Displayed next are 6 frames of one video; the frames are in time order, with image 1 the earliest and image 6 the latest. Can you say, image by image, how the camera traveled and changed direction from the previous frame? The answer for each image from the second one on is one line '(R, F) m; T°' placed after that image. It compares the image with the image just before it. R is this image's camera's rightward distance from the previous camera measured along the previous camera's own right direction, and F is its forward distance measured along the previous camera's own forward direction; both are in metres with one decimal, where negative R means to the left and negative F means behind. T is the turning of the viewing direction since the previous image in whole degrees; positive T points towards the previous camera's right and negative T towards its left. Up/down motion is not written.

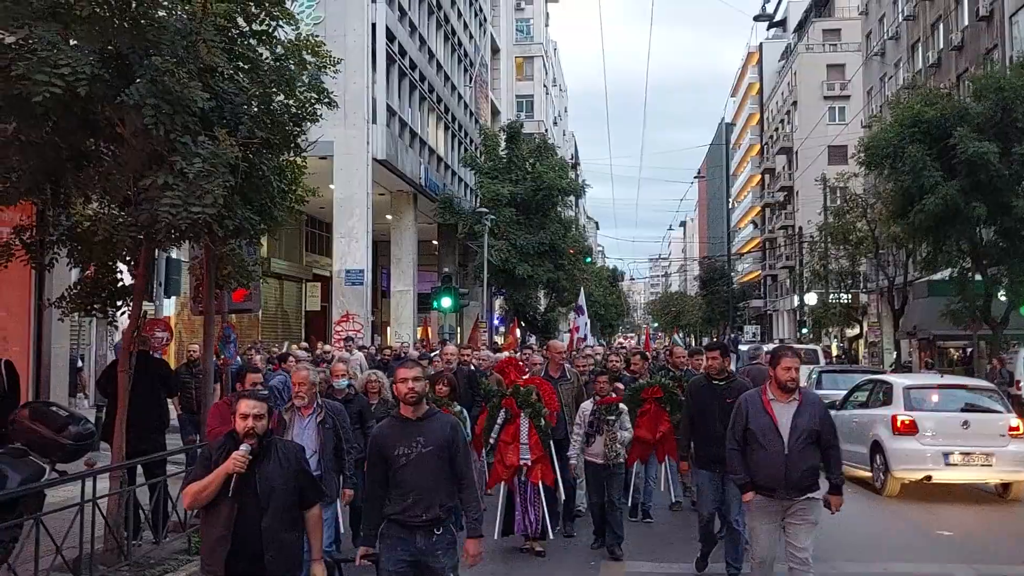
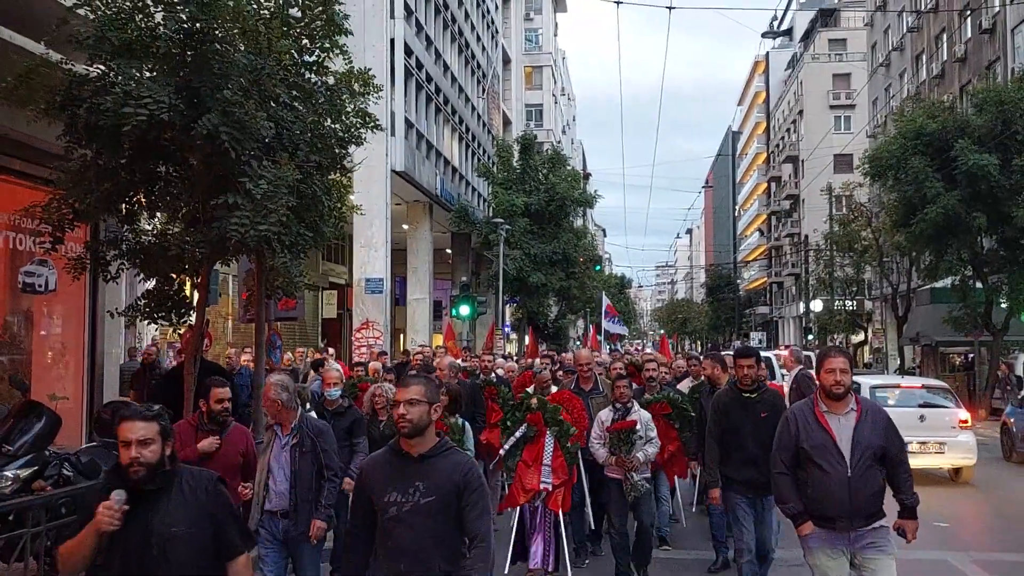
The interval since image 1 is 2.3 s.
(-0.3, -0.8) m; 0°
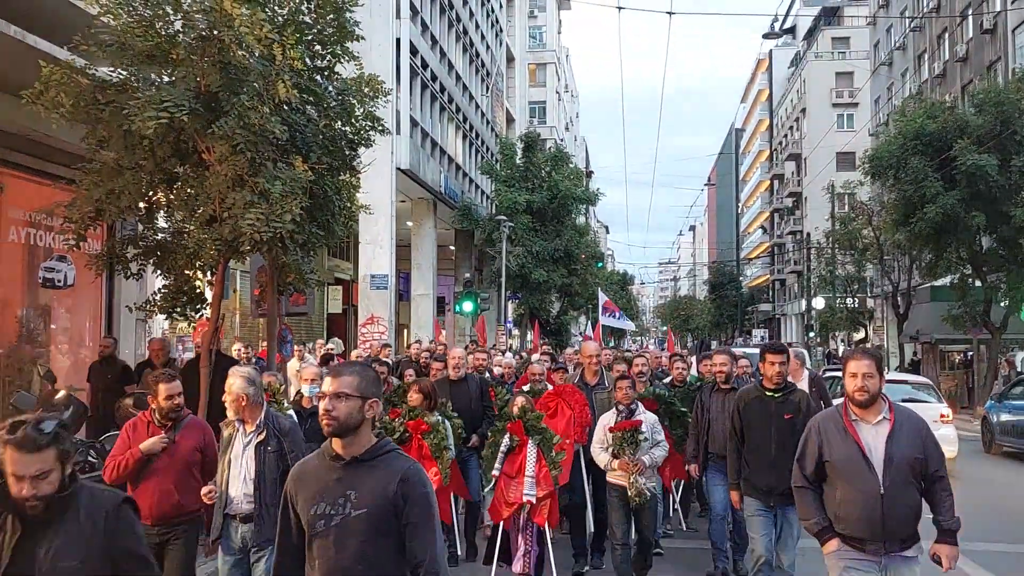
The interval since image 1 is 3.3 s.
(0.0, -0.3) m; 0°
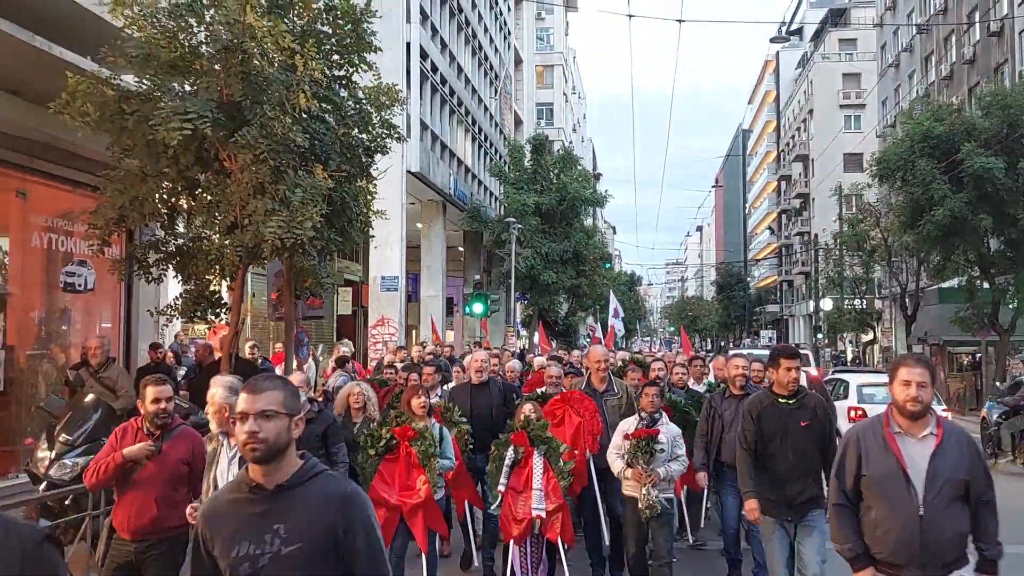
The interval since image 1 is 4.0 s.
(-0.1, -0.2) m; 0°
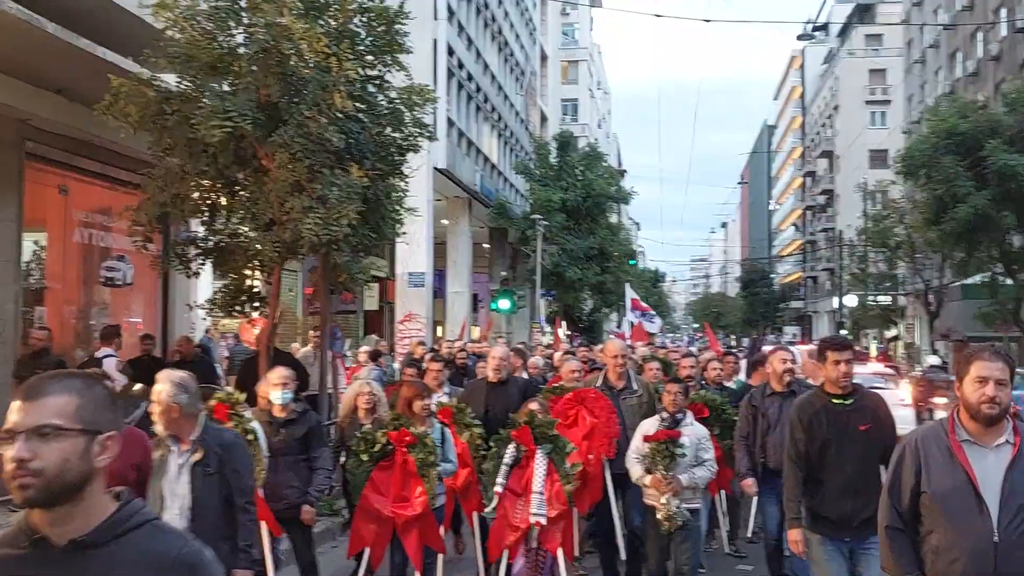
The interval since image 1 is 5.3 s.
(0.0, -0.4) m; -1°
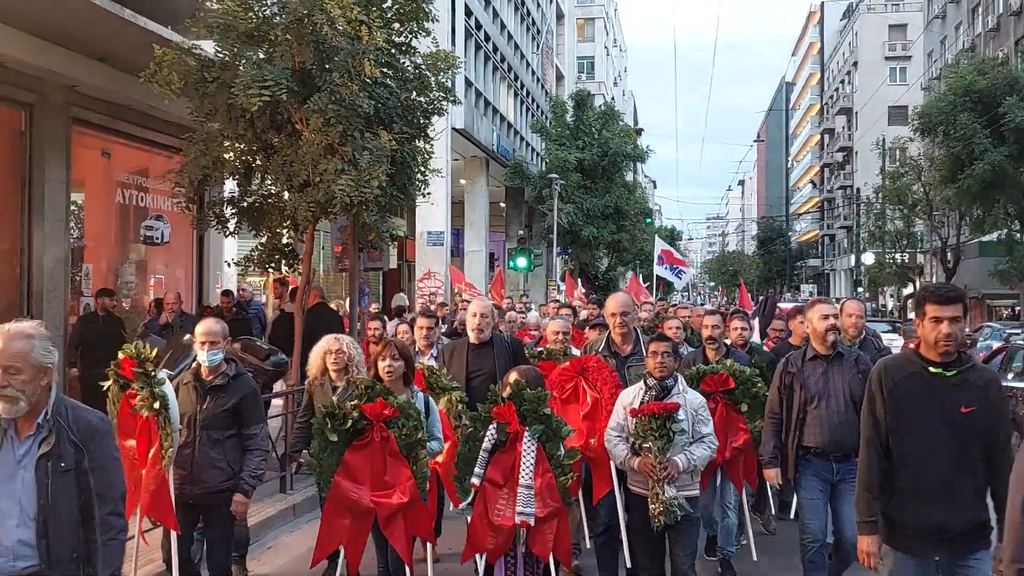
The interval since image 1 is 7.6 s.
(-0.1, -0.4) m; -1°
